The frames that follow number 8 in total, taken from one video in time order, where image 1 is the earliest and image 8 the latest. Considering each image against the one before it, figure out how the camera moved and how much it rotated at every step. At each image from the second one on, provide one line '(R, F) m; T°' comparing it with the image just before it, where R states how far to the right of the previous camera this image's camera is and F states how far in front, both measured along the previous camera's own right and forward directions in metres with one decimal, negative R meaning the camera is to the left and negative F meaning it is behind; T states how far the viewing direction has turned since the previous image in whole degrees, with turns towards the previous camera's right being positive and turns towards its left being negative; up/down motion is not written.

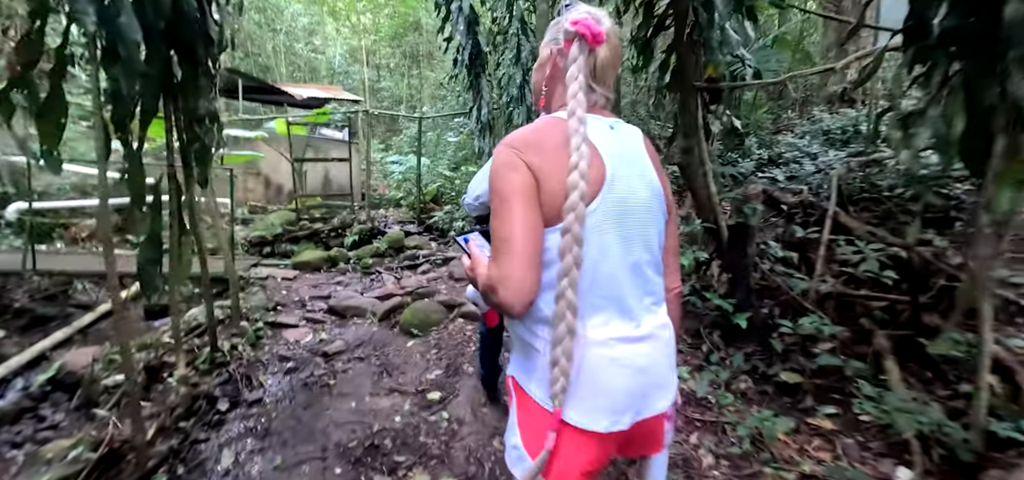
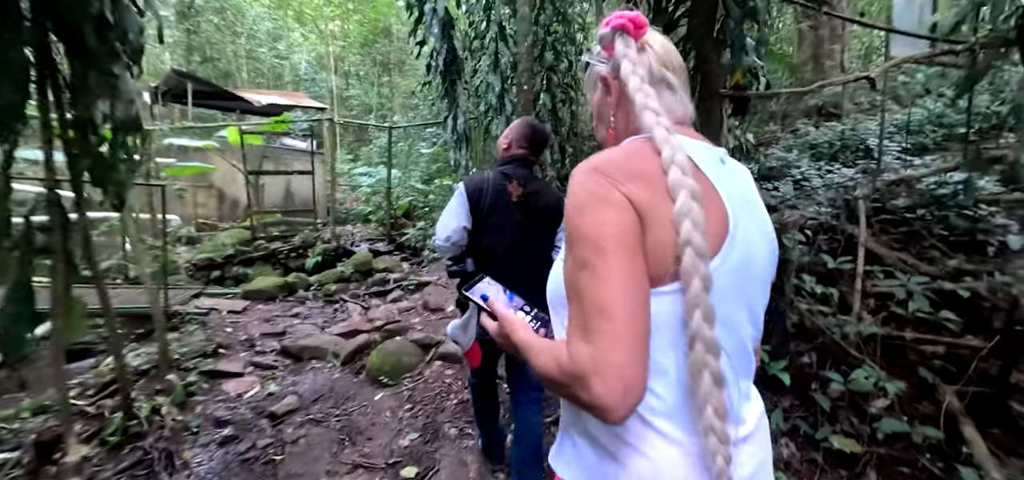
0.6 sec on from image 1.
(-0.1, +0.4) m; +3°
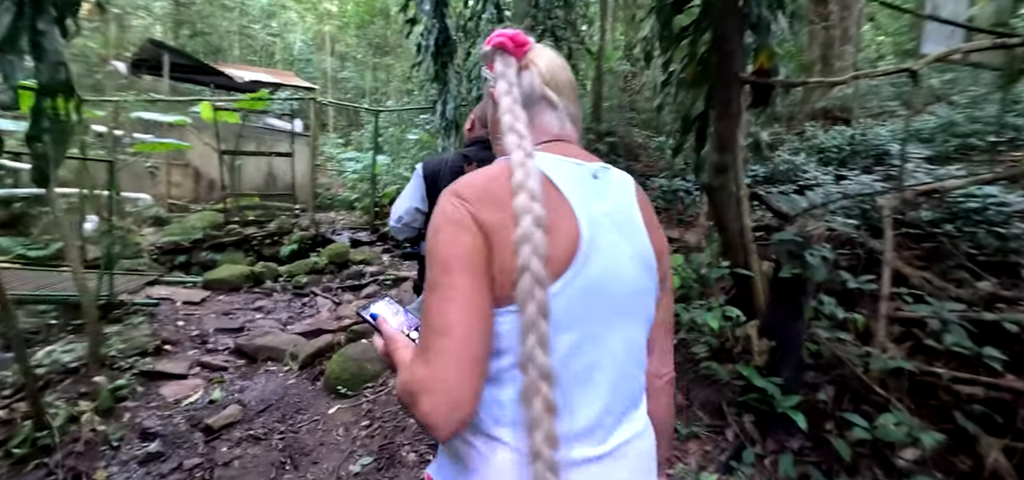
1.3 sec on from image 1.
(+0.1, +0.3) m; +1°
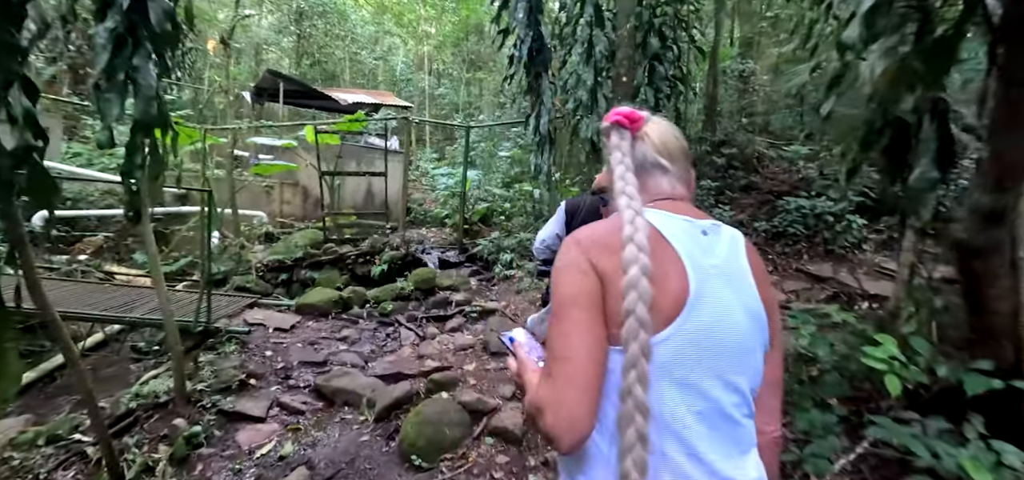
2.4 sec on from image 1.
(-0.1, +0.4) m; -11°
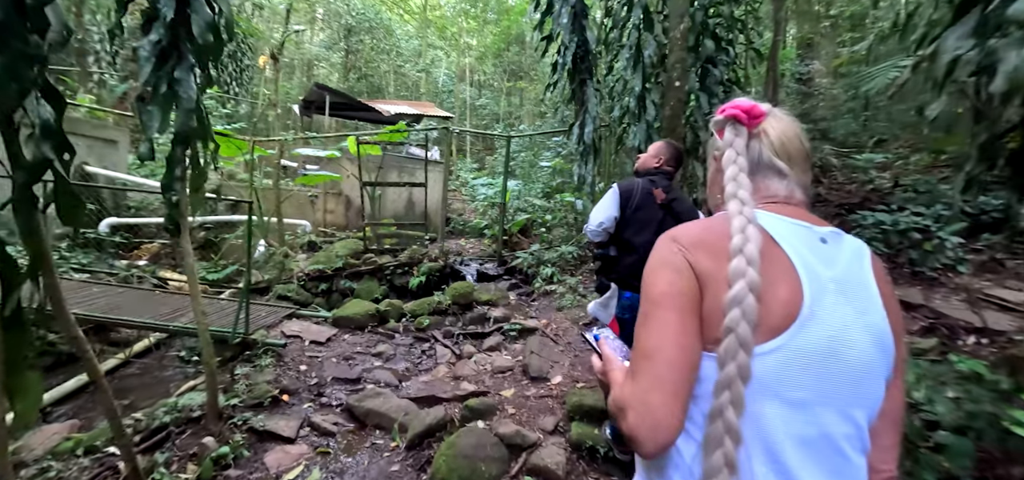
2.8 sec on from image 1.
(0.0, +0.2) m; -5°
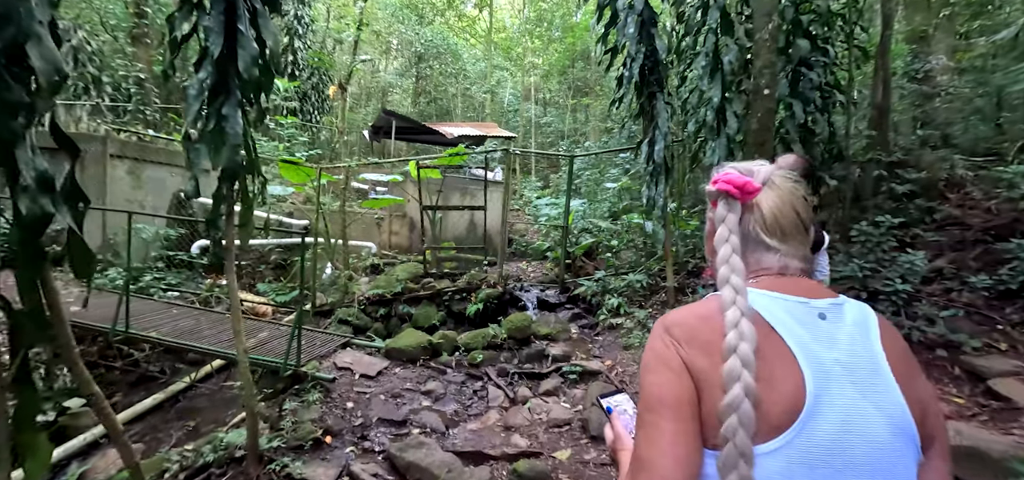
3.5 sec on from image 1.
(0.0, +0.3) m; -8°
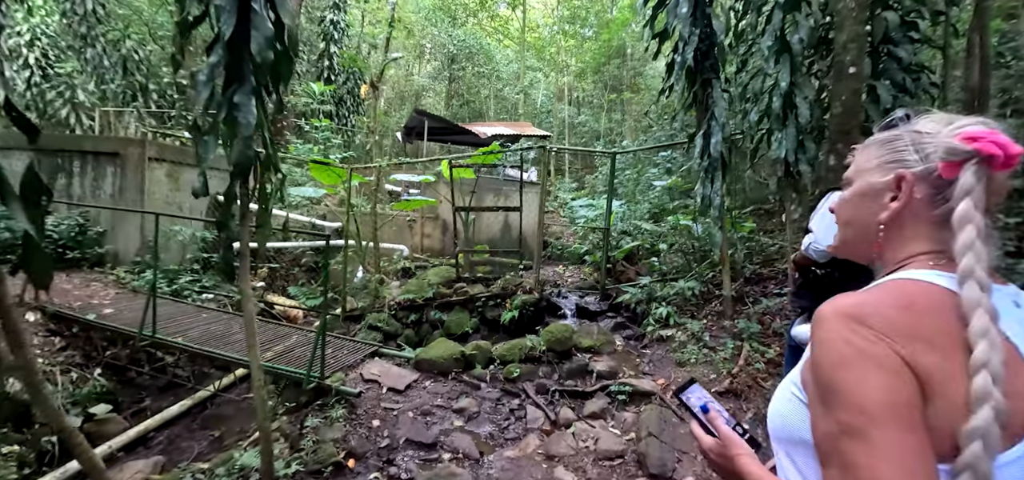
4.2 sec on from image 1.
(-0.1, +0.3) m; -4°
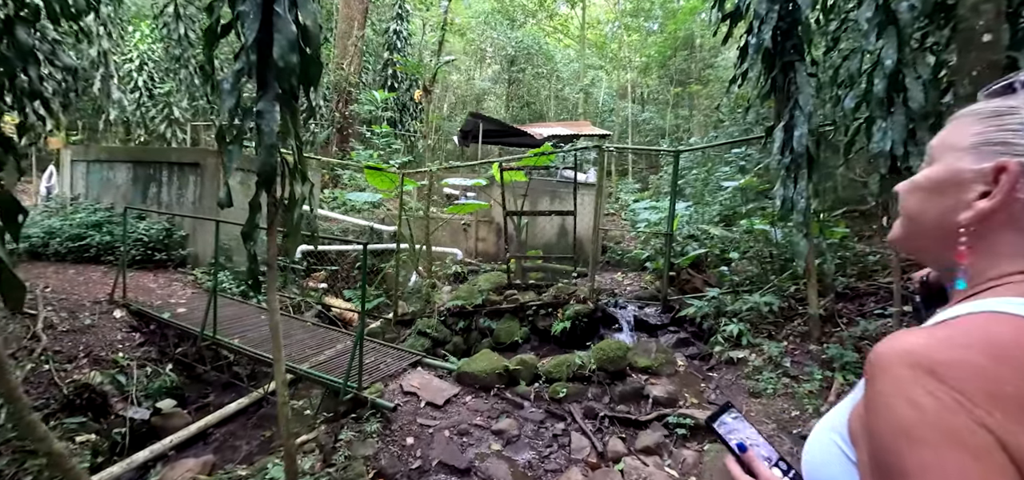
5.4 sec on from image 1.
(+0.1, +0.2) m; -8°
